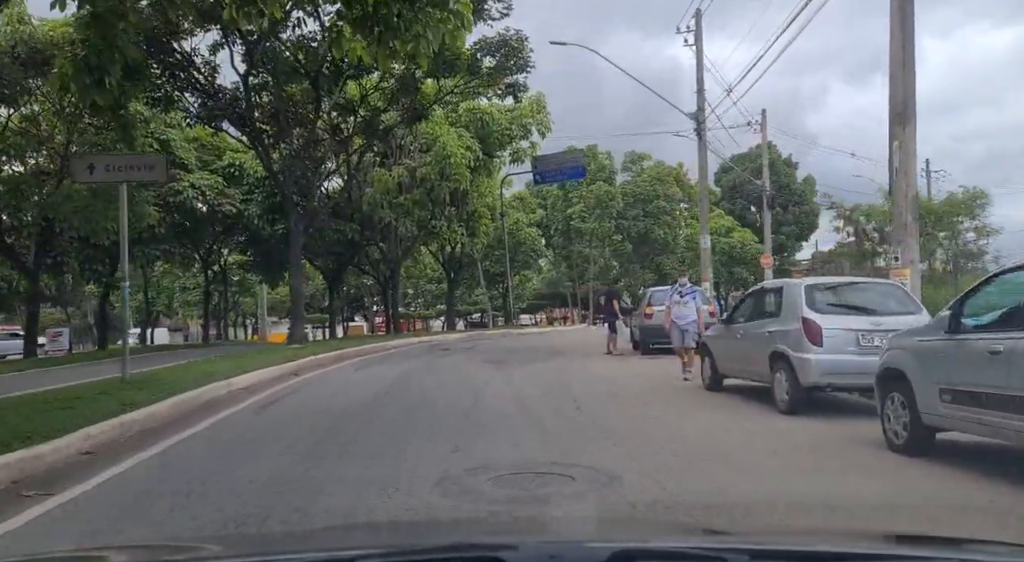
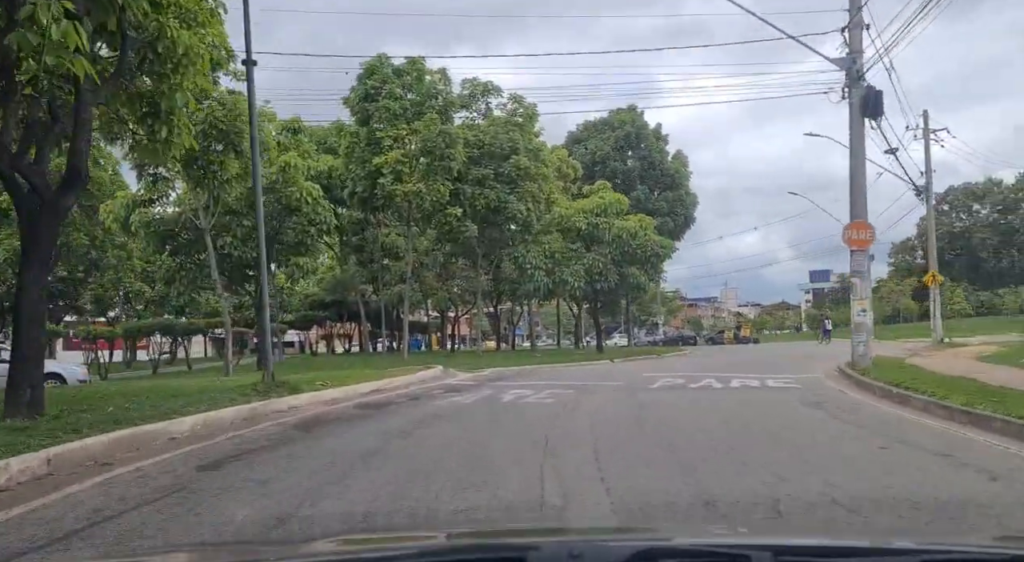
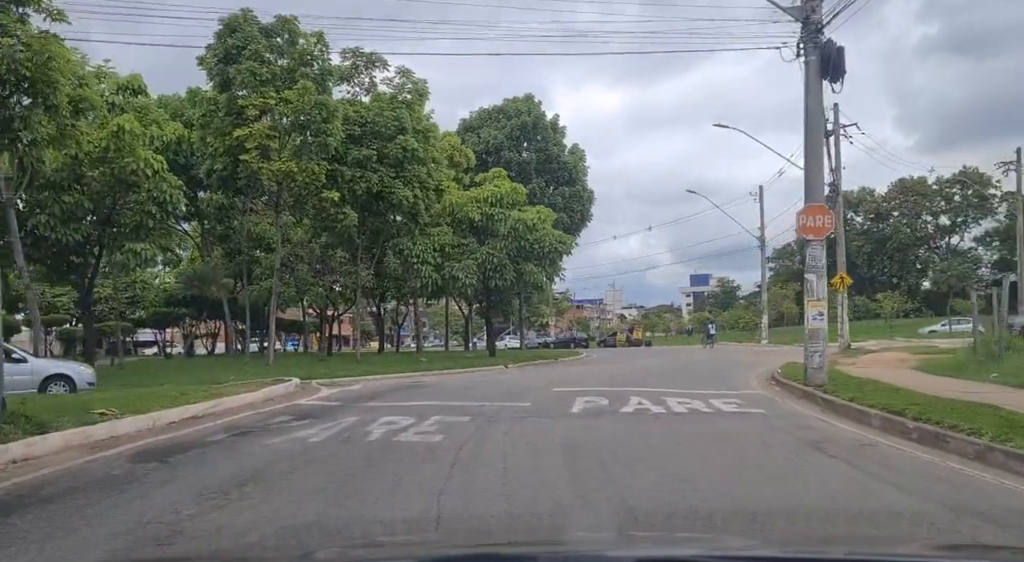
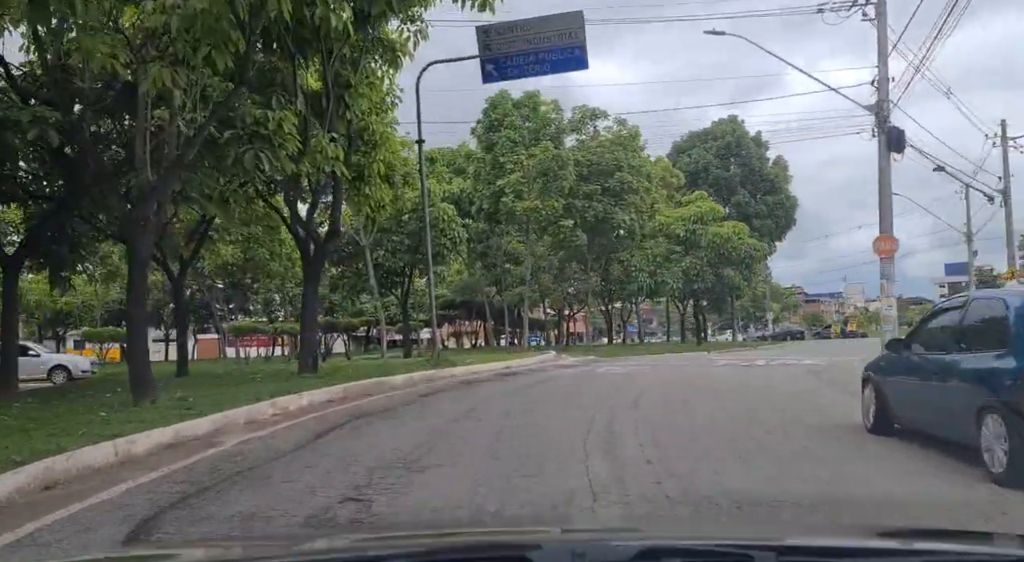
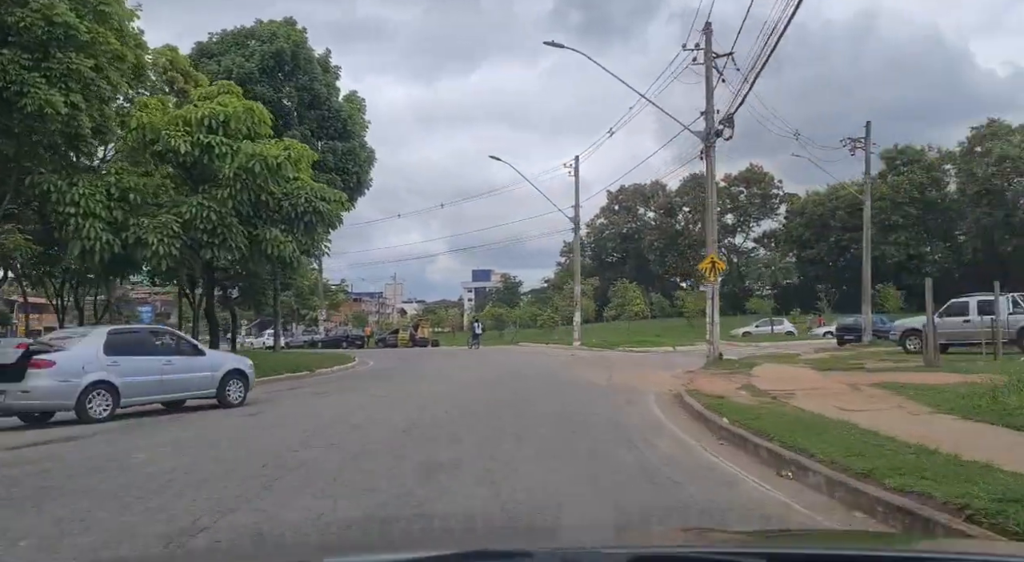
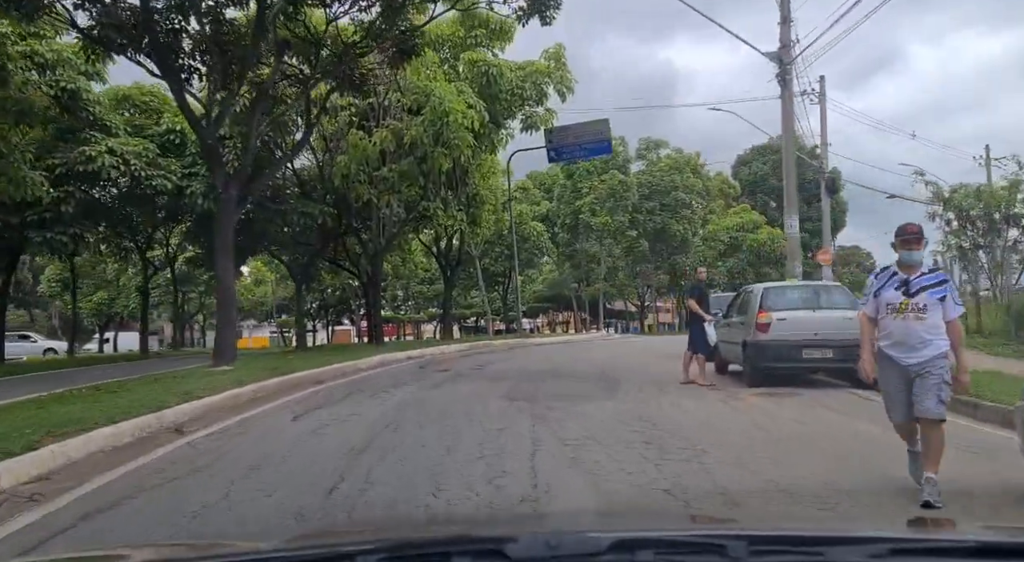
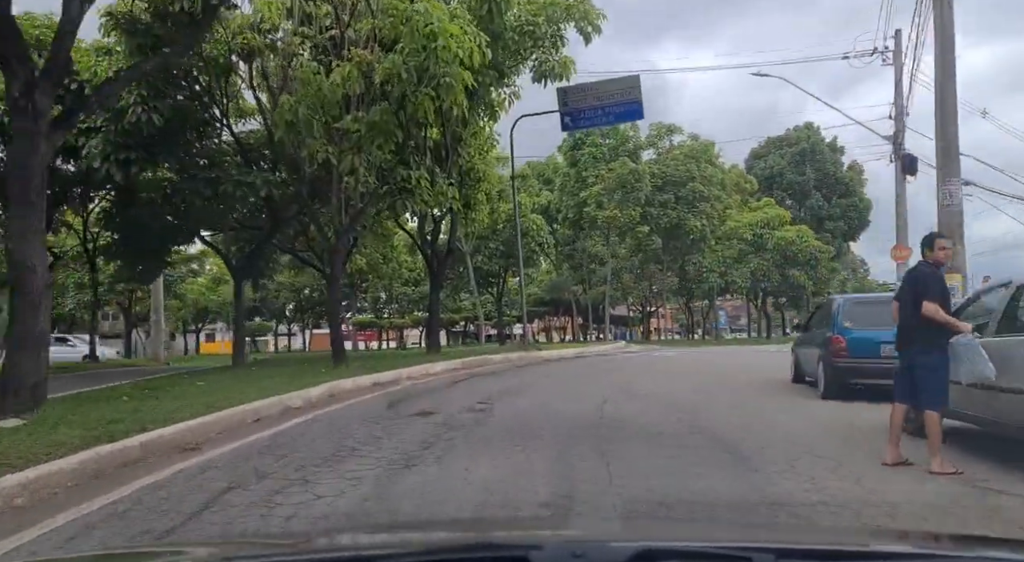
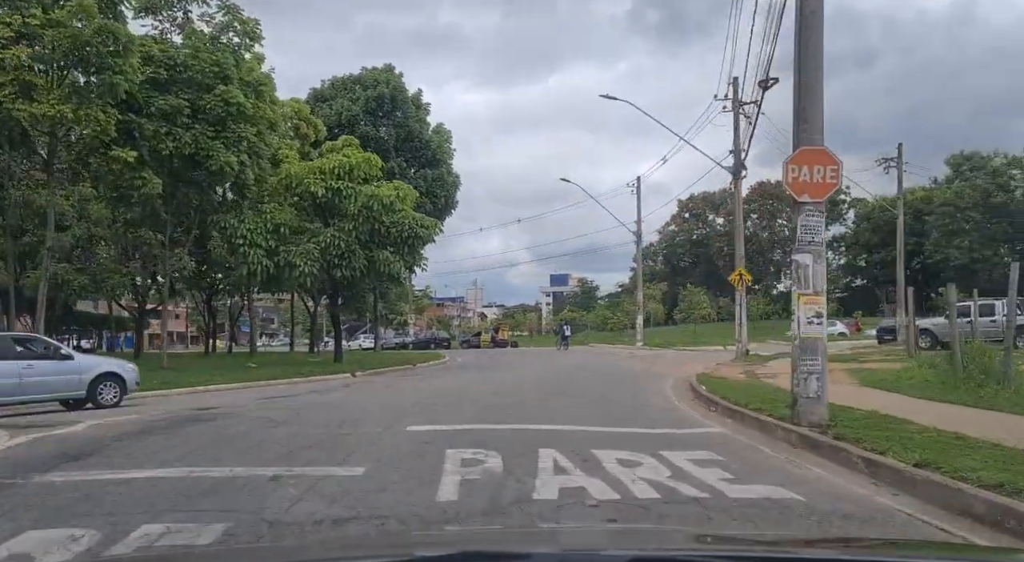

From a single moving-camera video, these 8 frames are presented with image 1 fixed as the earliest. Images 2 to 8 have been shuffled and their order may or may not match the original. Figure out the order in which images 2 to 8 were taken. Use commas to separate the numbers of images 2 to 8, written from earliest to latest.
6, 7, 4, 2, 3, 8, 5
